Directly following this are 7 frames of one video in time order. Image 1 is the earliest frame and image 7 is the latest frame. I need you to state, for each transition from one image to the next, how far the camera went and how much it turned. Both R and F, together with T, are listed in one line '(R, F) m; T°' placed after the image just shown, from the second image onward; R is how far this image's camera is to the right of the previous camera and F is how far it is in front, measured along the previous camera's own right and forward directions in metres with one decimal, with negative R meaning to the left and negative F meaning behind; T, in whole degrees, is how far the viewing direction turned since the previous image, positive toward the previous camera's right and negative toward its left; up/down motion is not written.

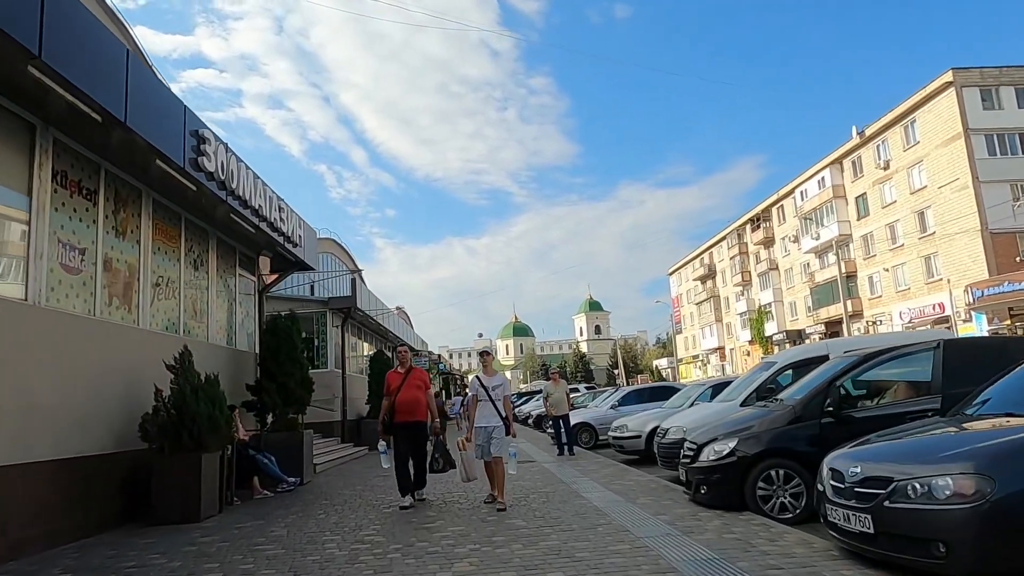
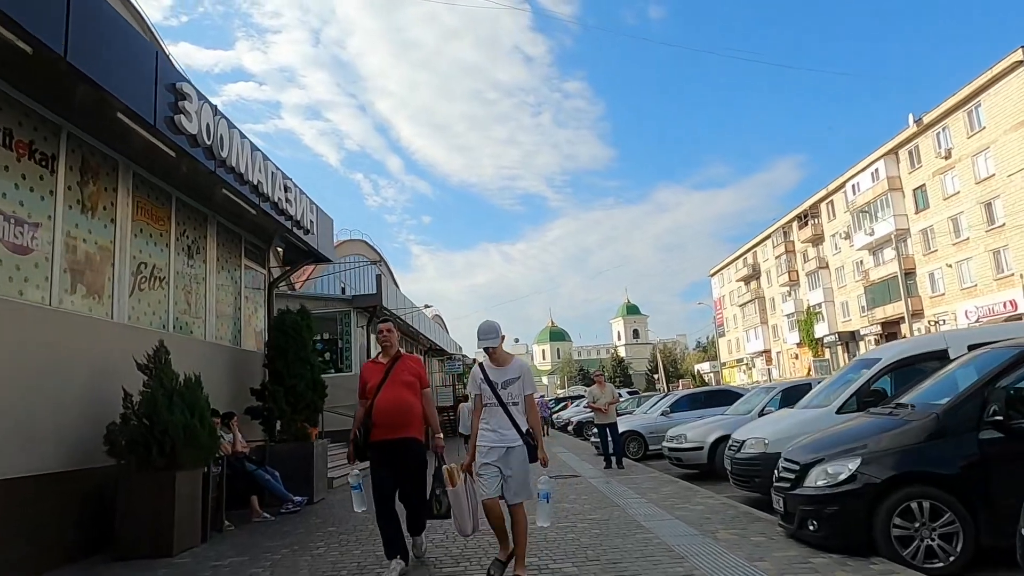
(-0.1, +1.7) m; -3°
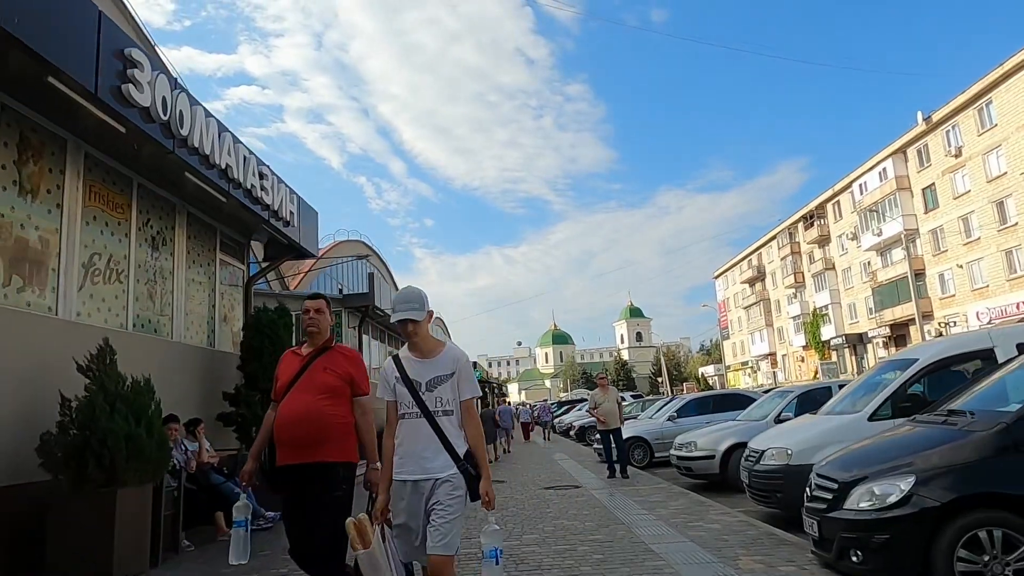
(+0.1, +0.9) m; 0°
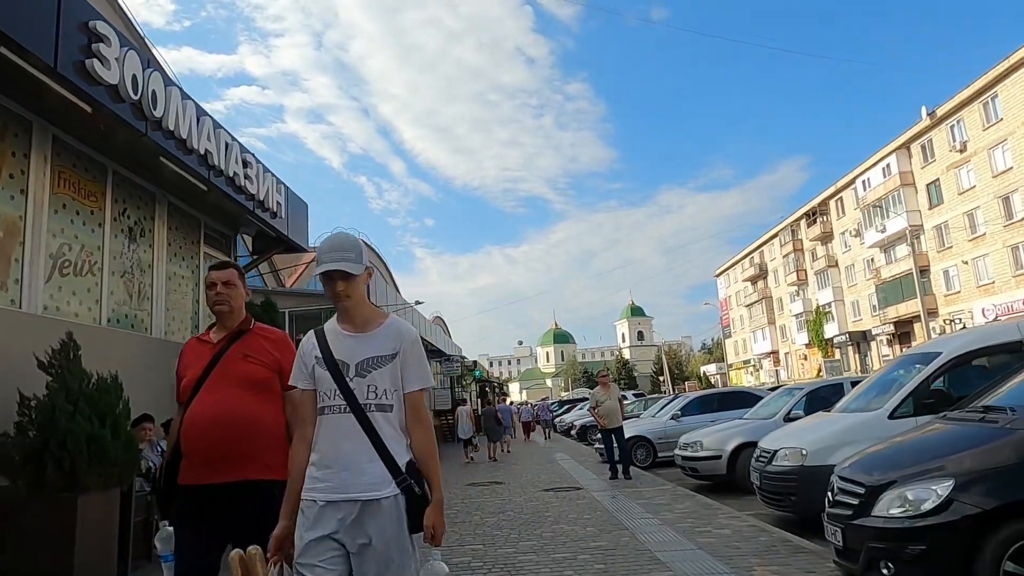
(+0.1, +0.5) m; 0°
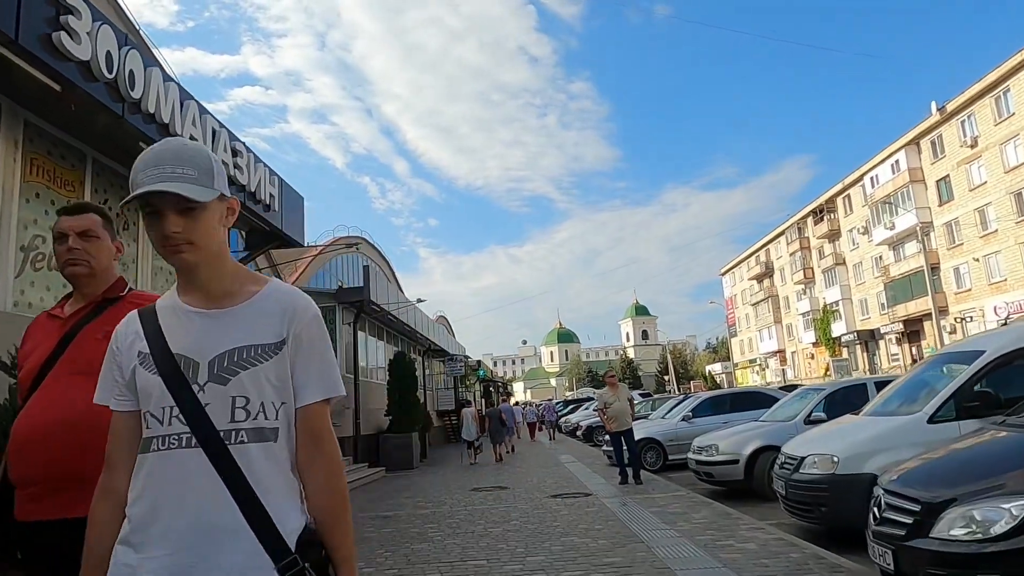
(0.0, +0.5) m; 0°
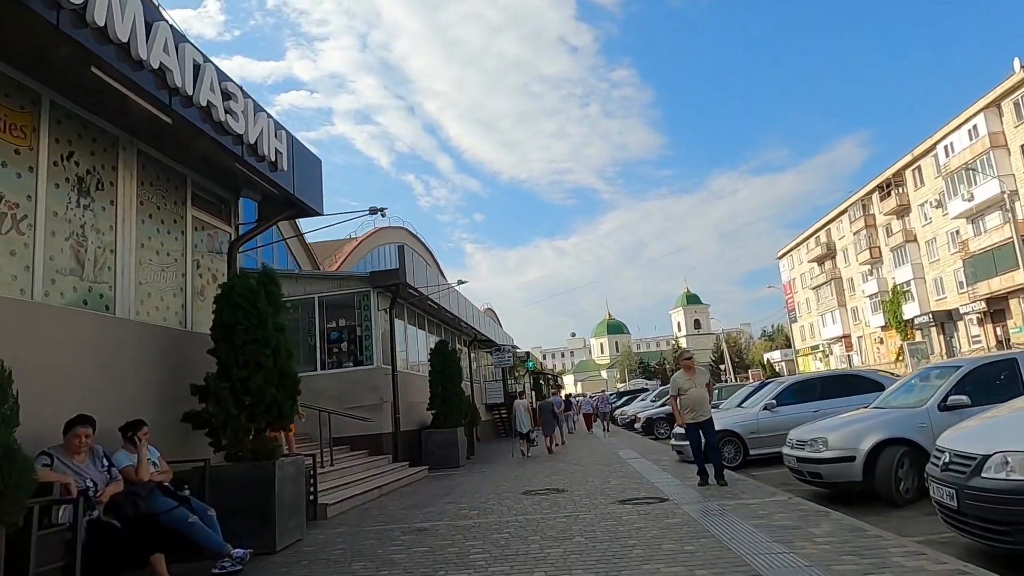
(-0.1, +1.7) m; -4°
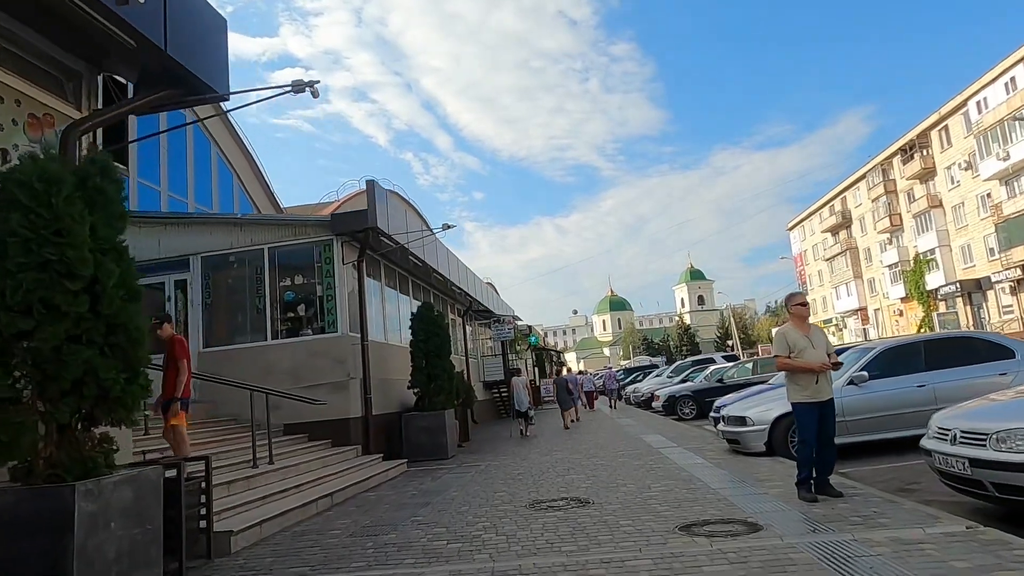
(0.0, +3.3) m; 0°
